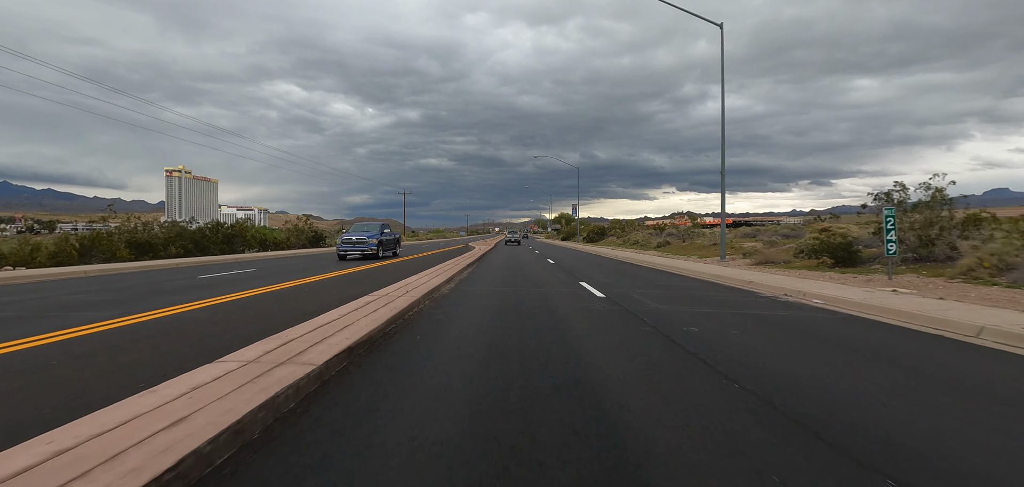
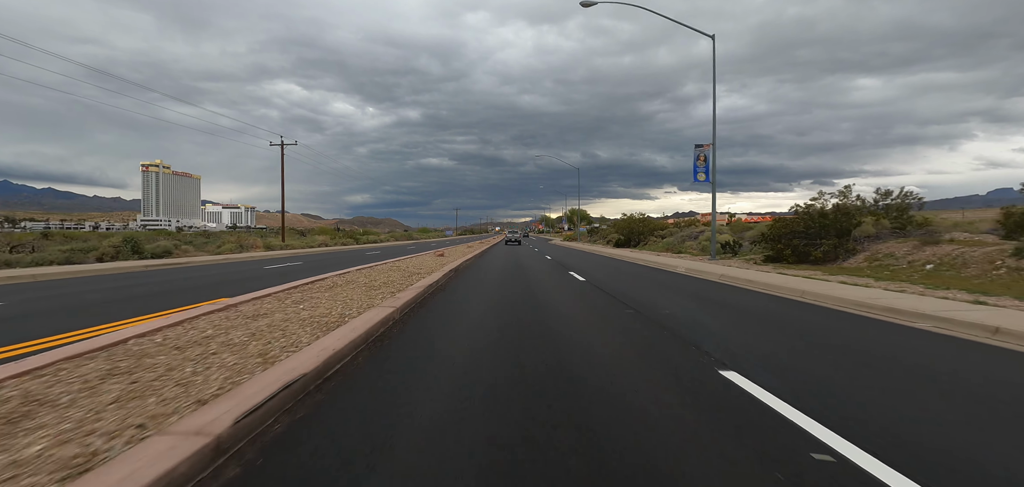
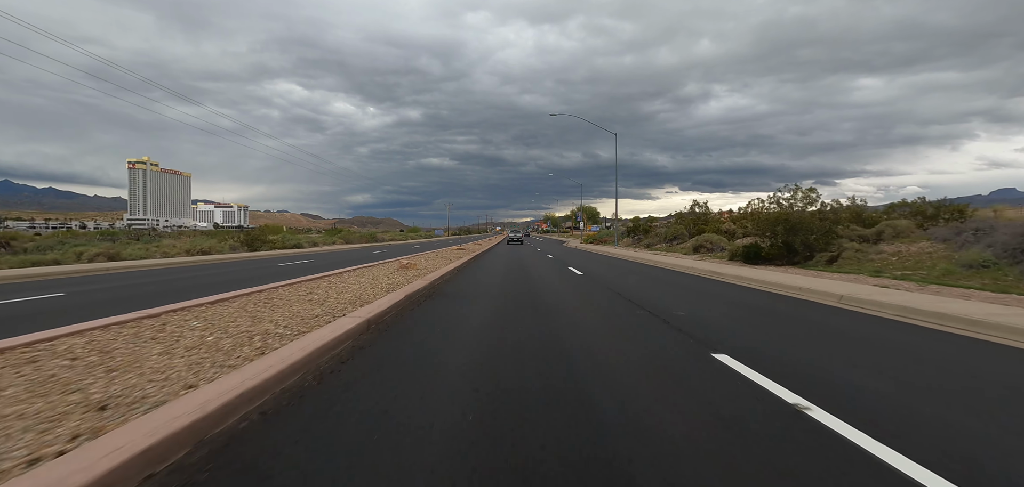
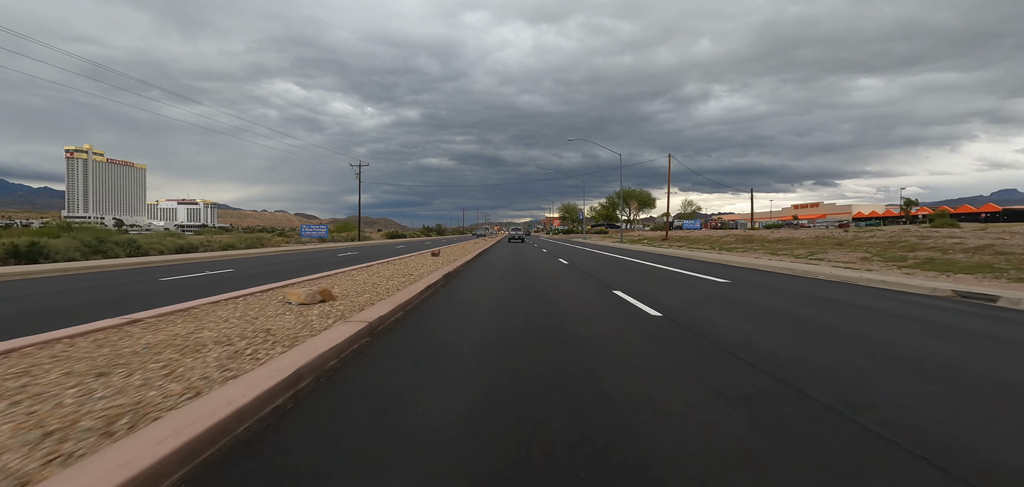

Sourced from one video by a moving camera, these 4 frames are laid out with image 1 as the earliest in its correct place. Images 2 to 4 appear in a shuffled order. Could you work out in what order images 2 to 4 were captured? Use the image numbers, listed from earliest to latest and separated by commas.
2, 3, 4
